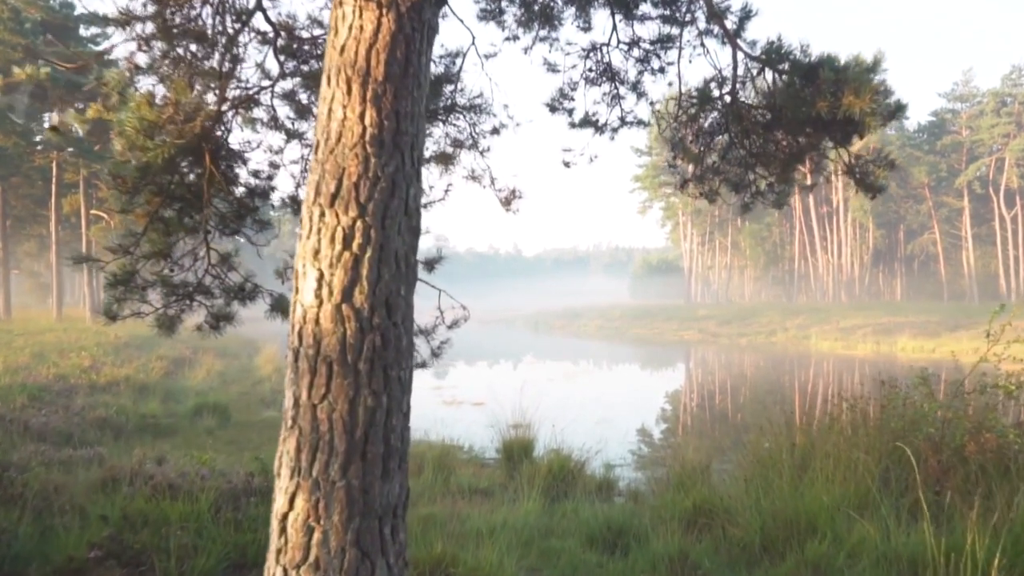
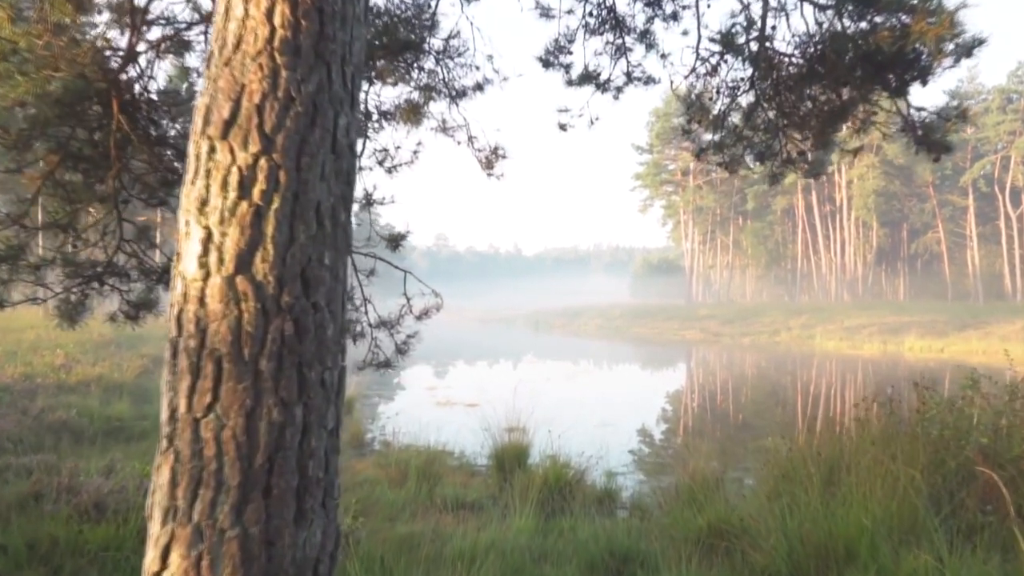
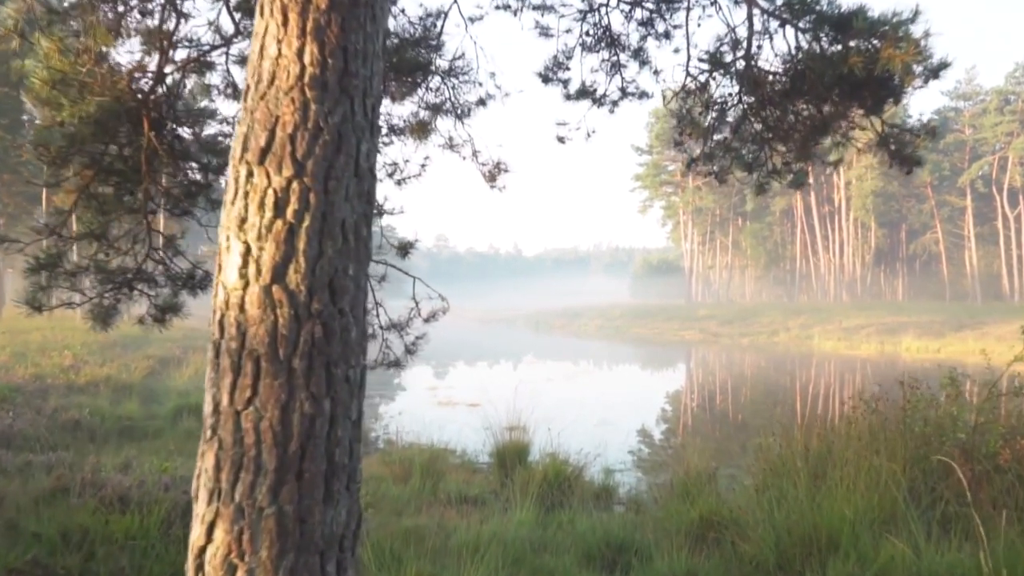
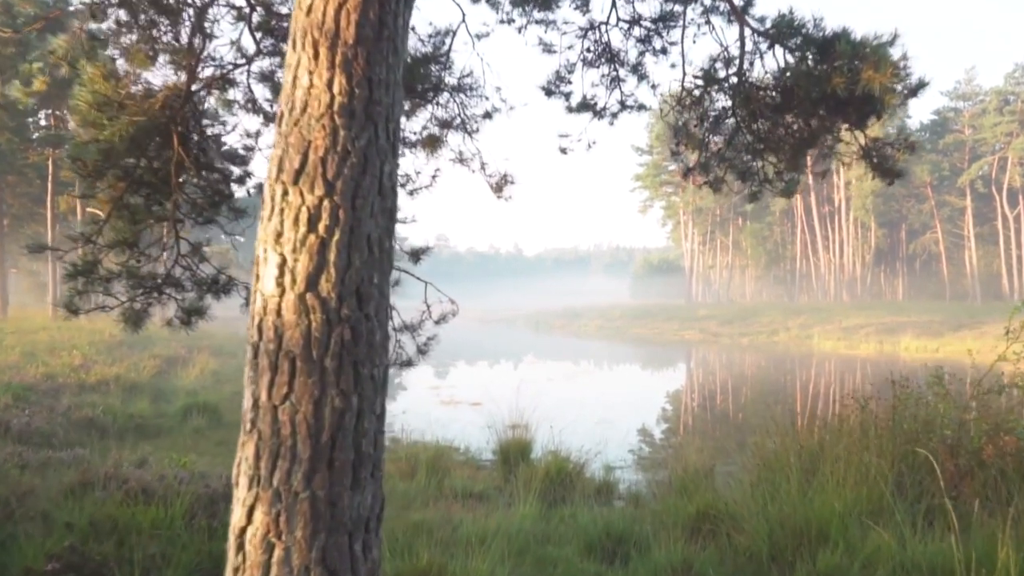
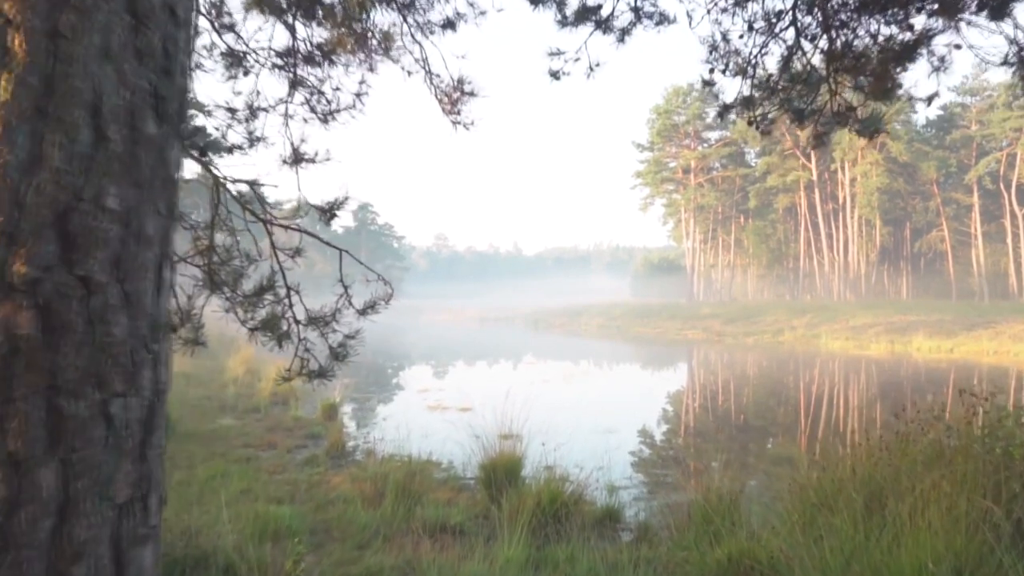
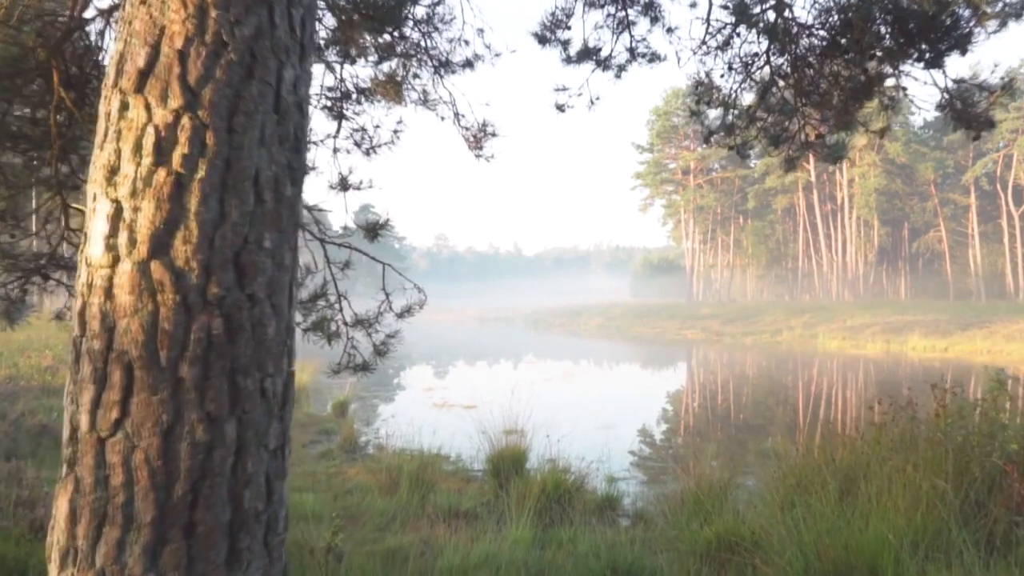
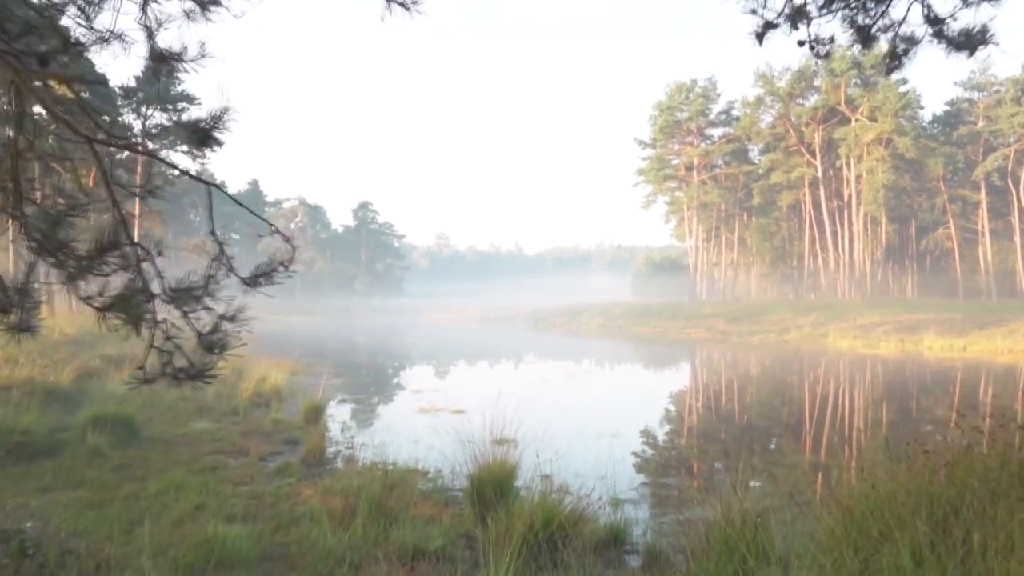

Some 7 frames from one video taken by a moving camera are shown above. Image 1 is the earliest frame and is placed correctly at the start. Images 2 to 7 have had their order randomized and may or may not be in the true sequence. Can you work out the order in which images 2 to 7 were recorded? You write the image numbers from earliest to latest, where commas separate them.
4, 3, 2, 6, 5, 7
